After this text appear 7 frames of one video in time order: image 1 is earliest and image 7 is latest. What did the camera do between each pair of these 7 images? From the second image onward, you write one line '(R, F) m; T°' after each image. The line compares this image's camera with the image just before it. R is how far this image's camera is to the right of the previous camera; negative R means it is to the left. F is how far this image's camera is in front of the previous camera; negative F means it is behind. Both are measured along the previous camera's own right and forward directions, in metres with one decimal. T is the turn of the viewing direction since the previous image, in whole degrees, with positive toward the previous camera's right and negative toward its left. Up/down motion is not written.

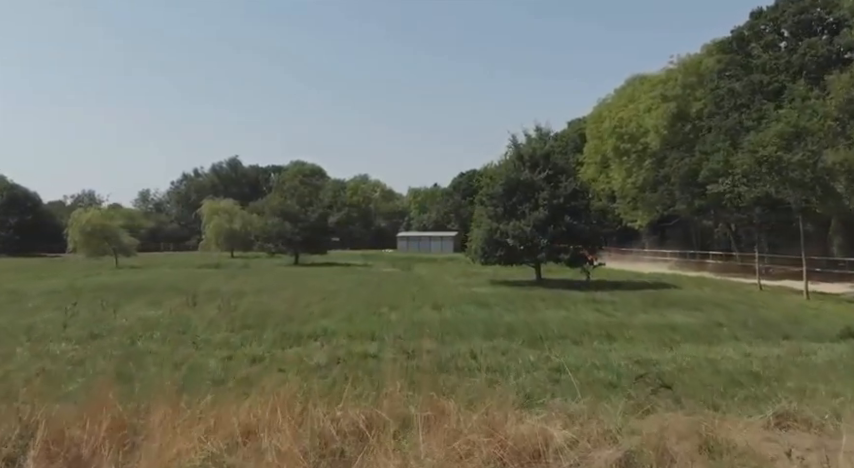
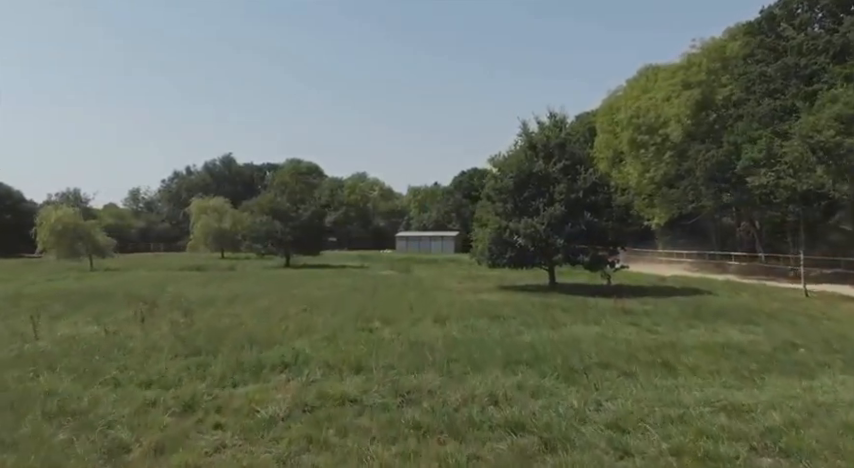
(0.0, +4.1) m; 0°
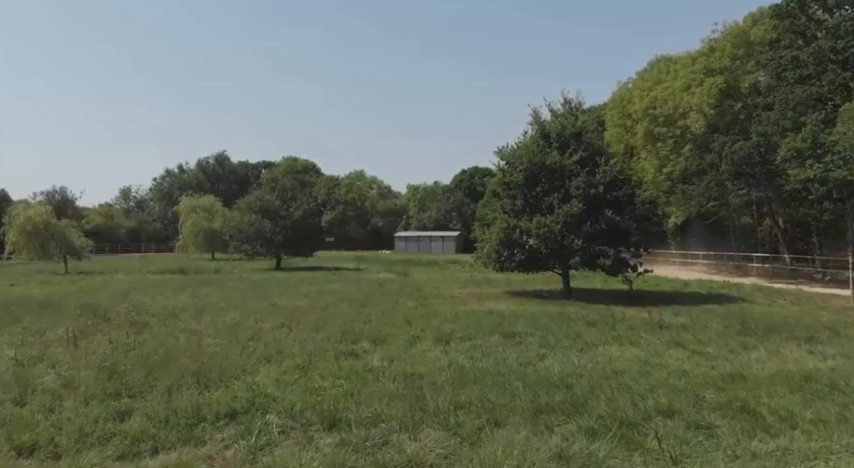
(0.0, +3.5) m; 0°
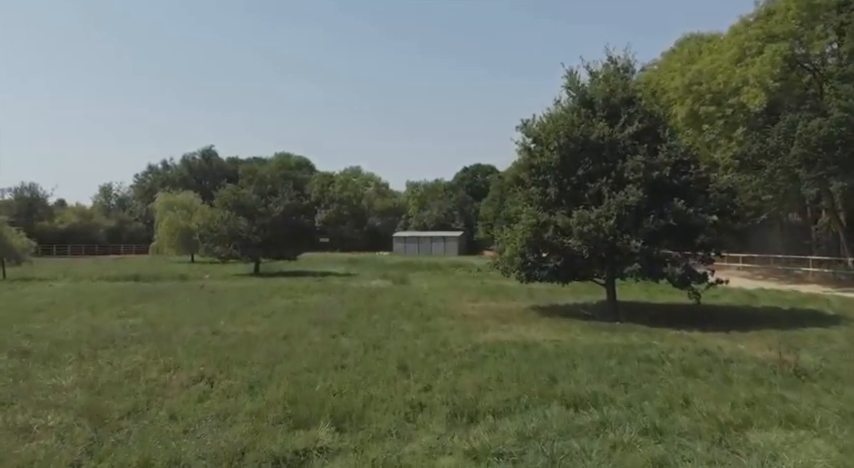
(-0.1, +7.0) m; 0°
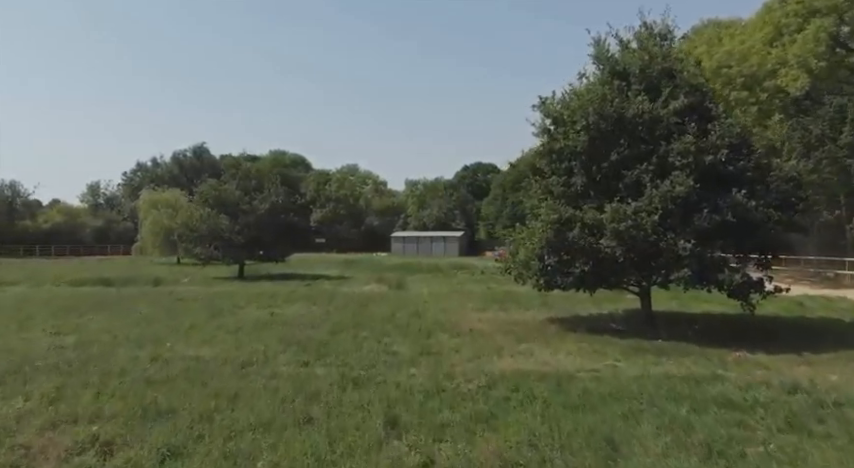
(0.0, +3.7) m; 0°
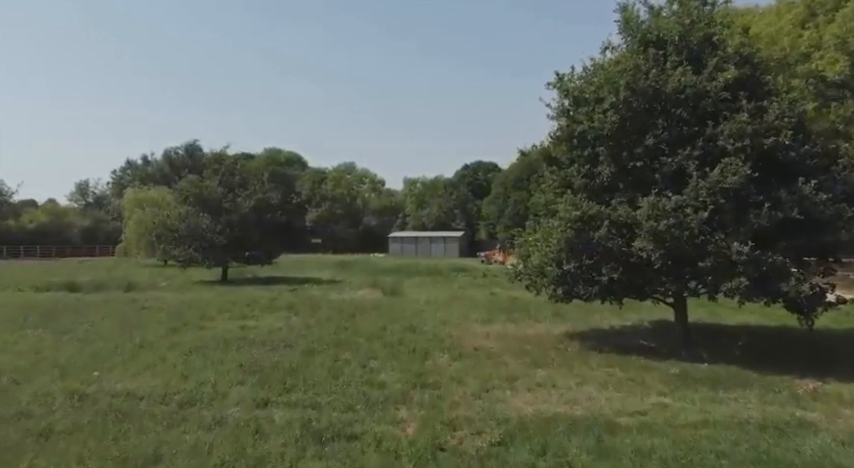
(+0.1, +3.0) m; 0°
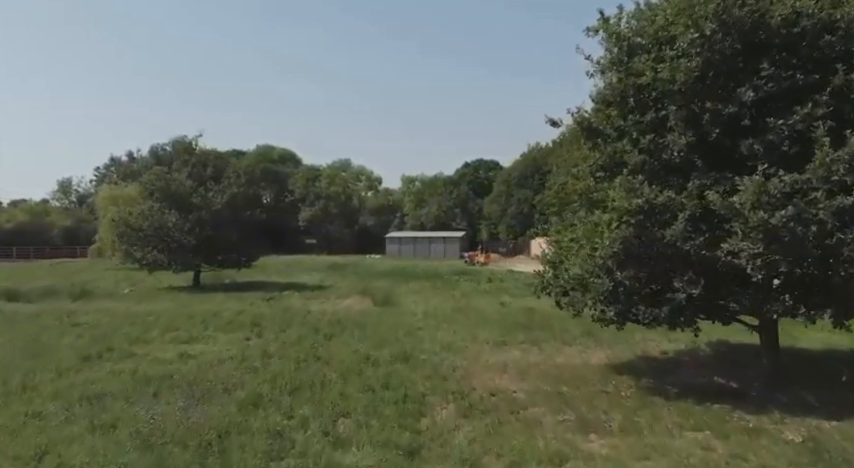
(0.0, +4.4) m; 0°
